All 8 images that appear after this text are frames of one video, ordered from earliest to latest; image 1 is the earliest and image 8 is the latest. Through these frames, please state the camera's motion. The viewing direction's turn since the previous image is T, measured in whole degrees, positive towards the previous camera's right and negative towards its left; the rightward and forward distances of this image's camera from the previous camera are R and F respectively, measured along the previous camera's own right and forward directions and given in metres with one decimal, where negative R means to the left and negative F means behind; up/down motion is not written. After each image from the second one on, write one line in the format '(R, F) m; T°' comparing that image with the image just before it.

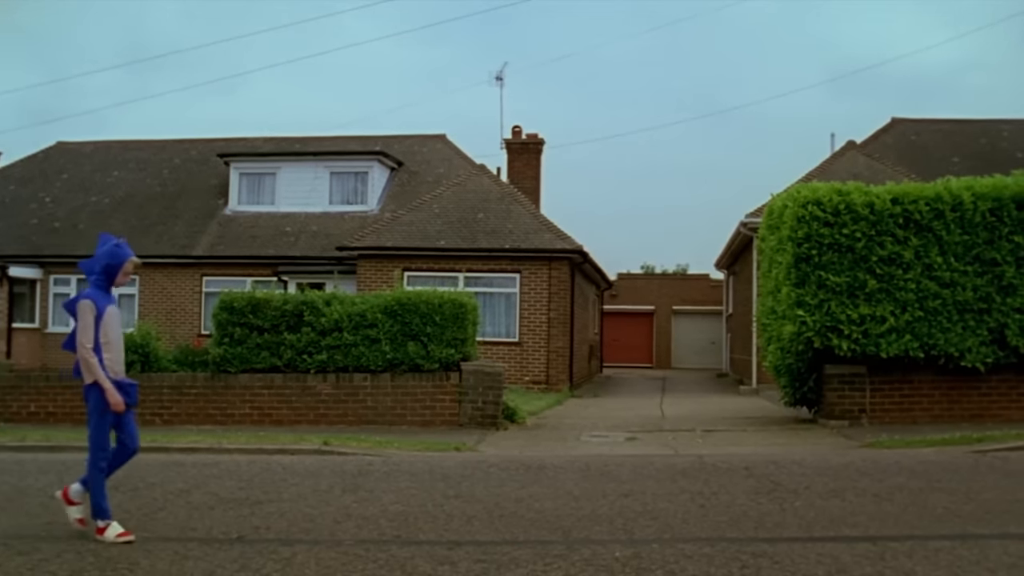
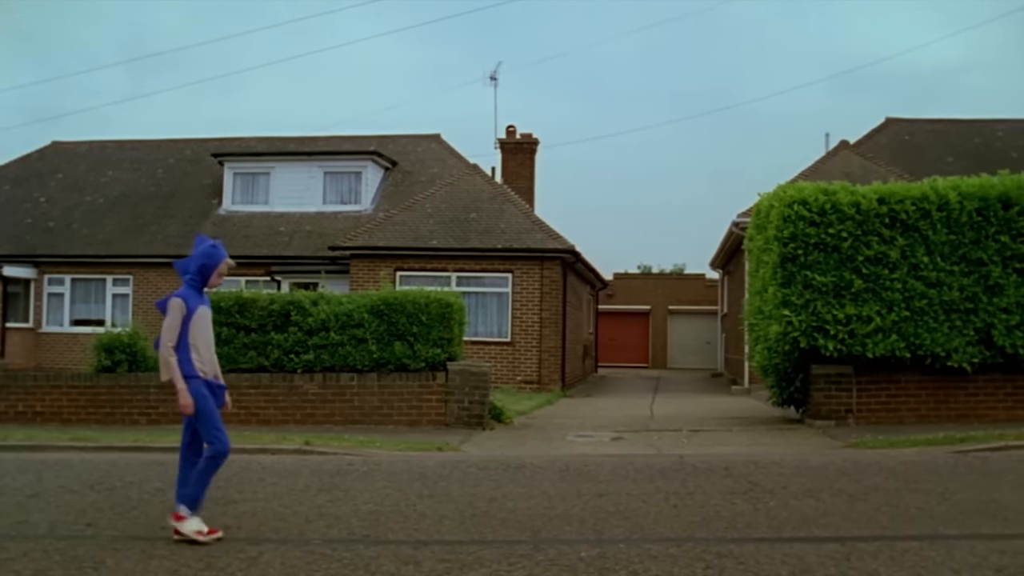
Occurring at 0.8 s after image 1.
(+0.2, 0.0) m; 0°
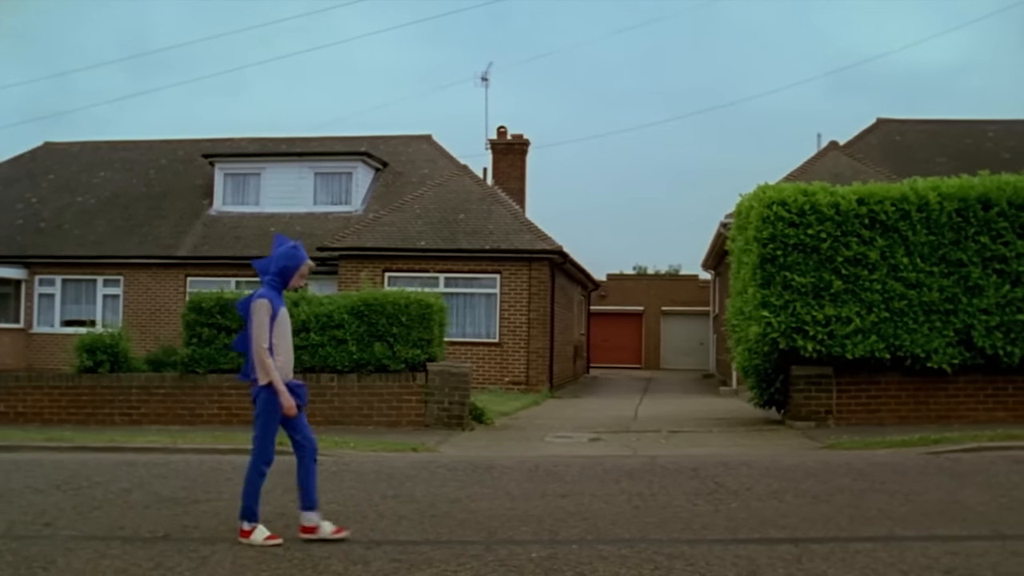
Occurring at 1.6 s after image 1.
(+0.3, 0.0) m; 0°
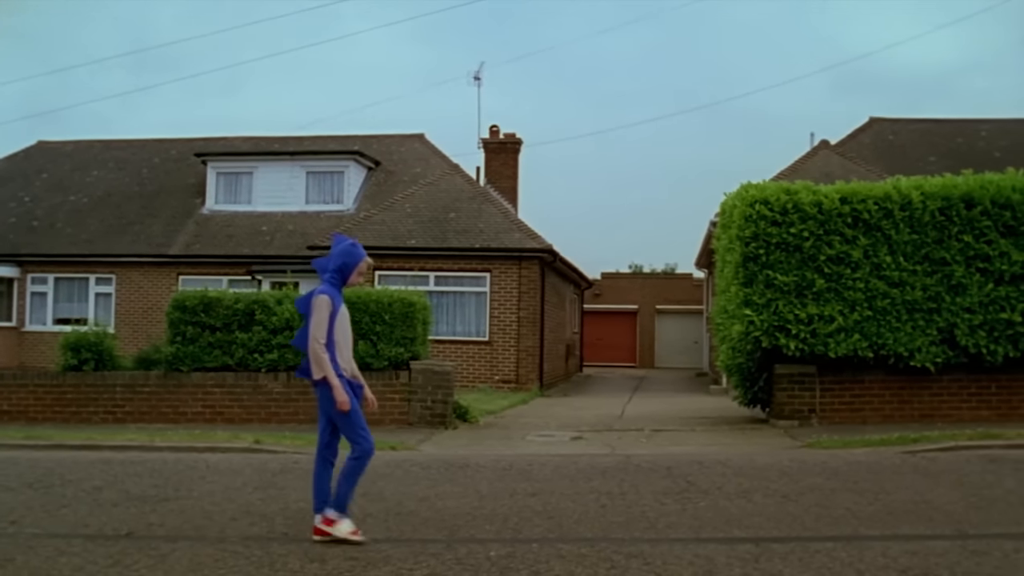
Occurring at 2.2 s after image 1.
(+0.3, 0.0) m; 0°
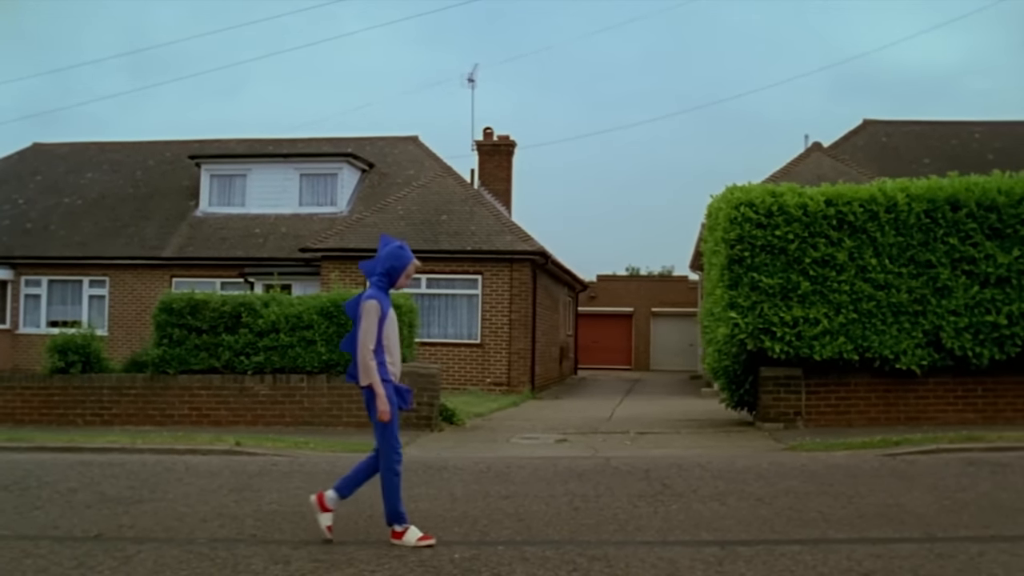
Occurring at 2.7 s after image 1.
(+0.2, 0.0) m; 0°
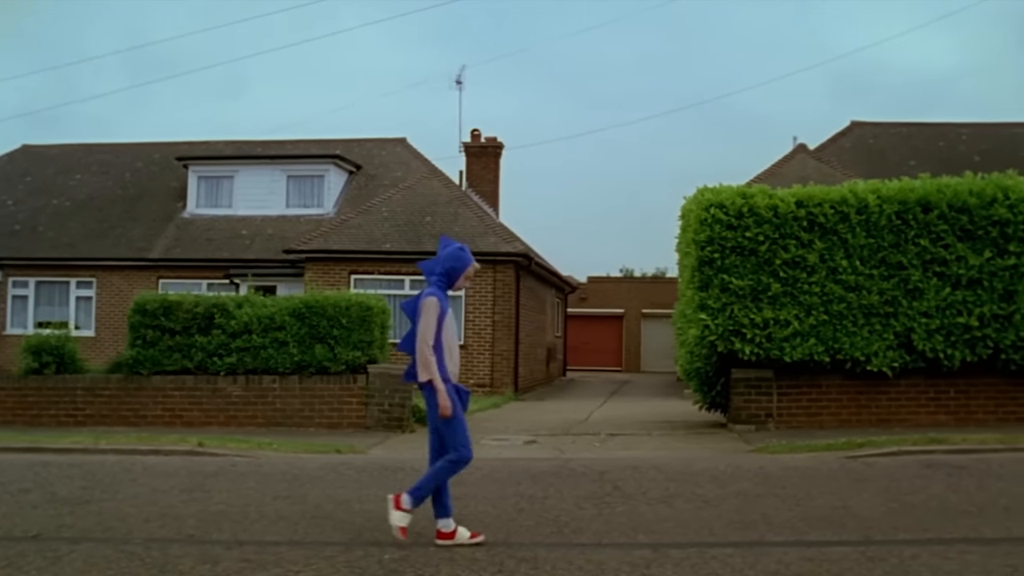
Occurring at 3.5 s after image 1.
(+0.4, 0.0) m; -1°
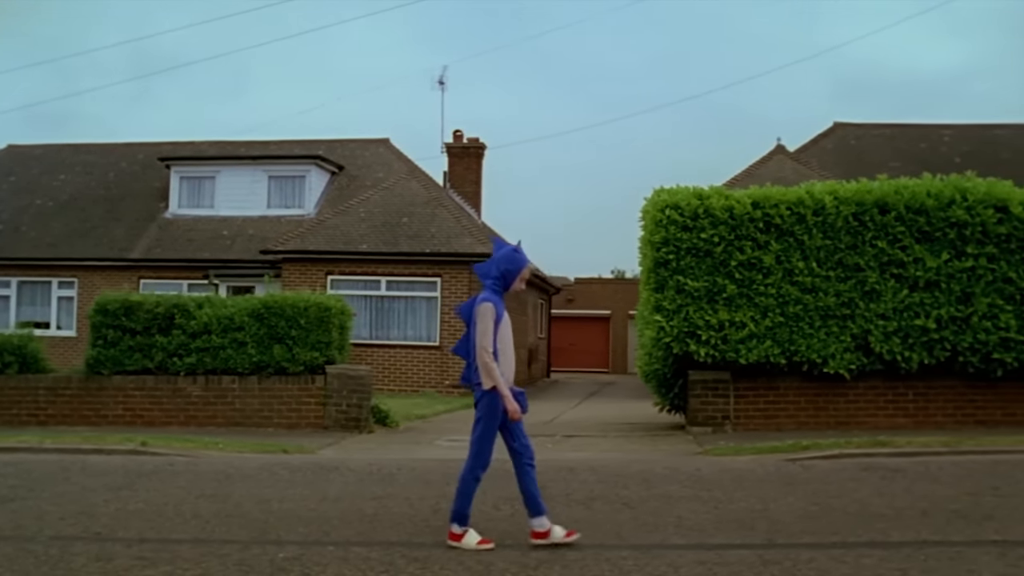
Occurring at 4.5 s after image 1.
(+0.7, 0.0) m; -1°
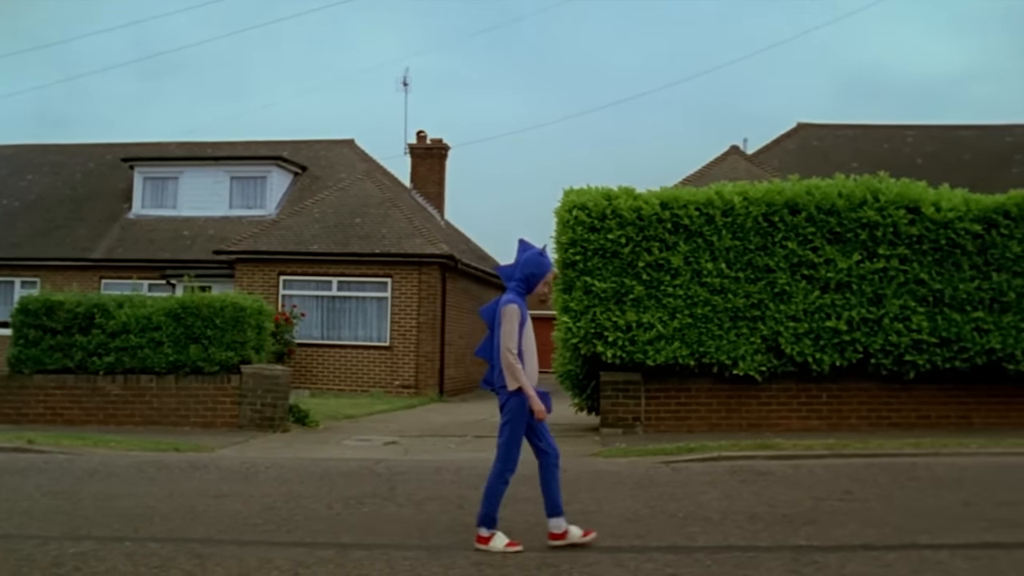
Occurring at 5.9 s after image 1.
(+1.3, 0.0) m; -2°
